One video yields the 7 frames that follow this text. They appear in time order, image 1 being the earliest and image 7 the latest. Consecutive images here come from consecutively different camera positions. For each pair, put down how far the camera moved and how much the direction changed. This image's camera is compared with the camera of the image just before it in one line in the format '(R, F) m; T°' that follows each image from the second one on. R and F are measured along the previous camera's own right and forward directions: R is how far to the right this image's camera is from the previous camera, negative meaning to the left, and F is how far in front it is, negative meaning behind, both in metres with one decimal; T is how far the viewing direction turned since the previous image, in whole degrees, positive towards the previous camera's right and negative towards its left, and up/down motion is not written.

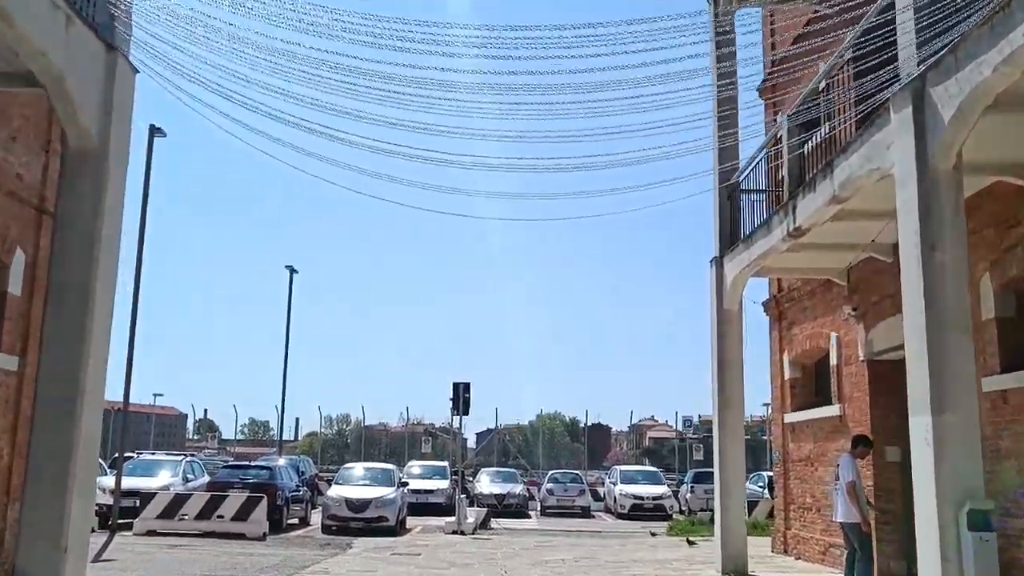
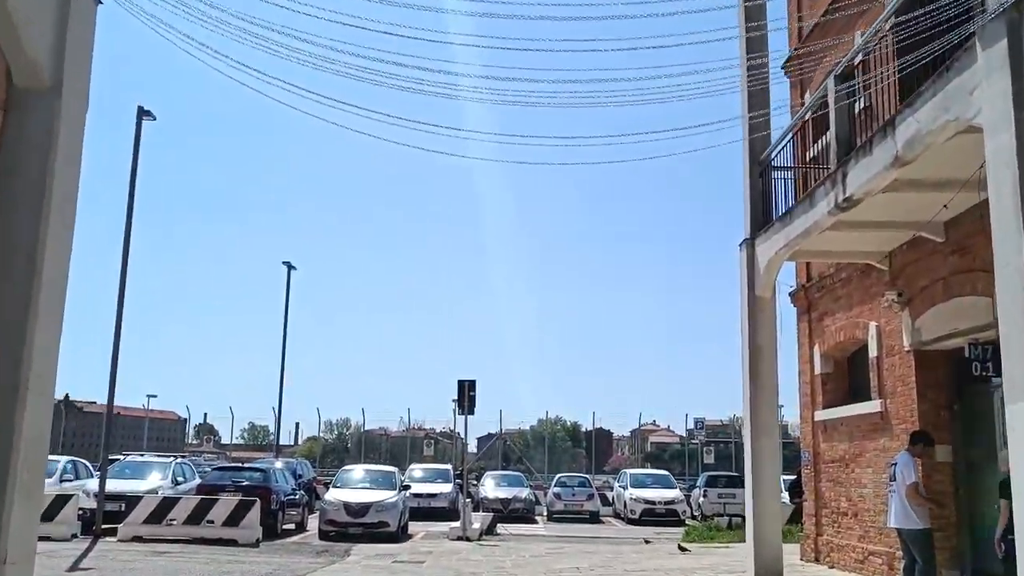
(-0.1, +1.0) m; 0°
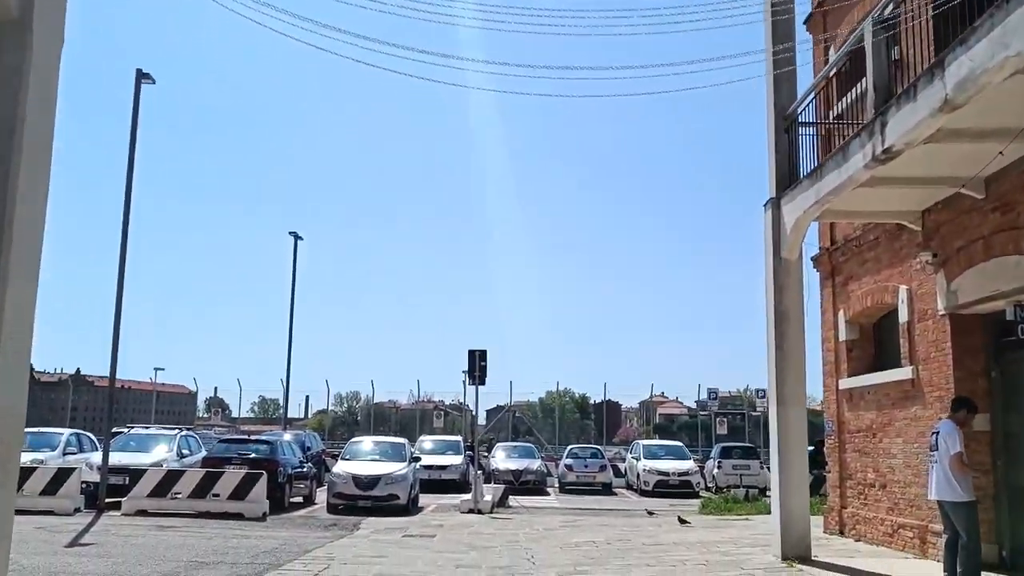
(-0.1, +0.5) m; 0°
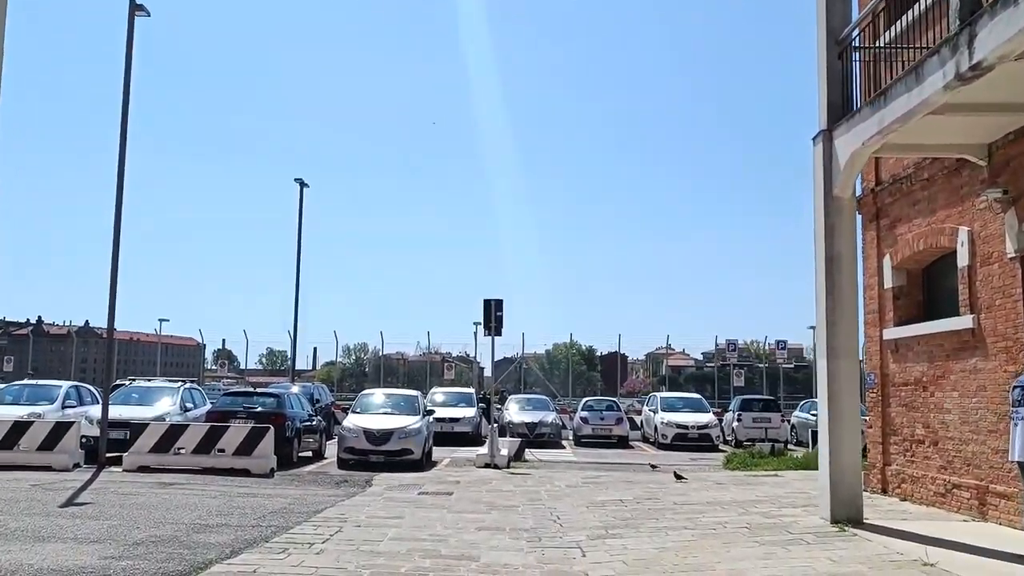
(-0.2, +0.9) m; 0°
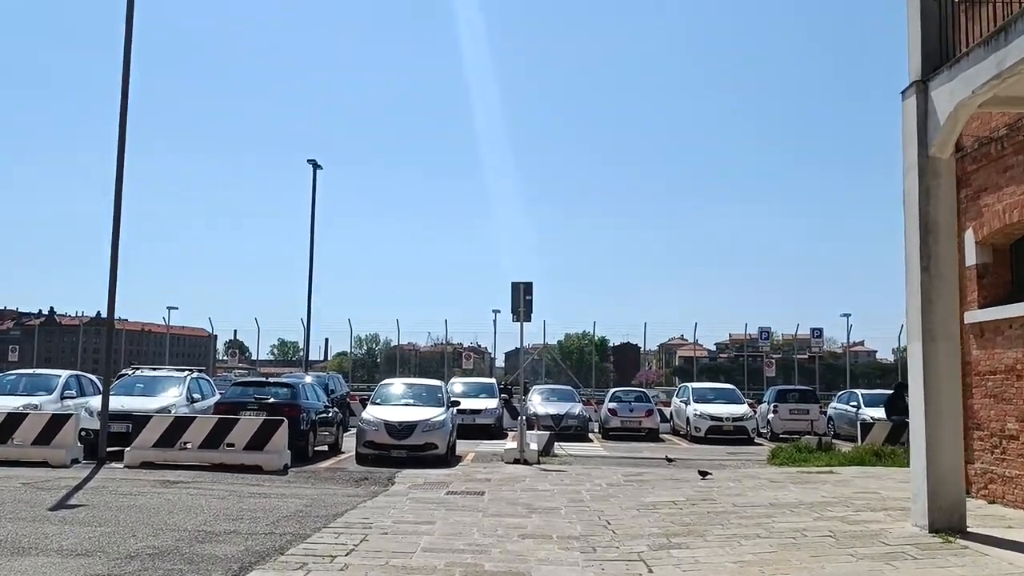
(-0.3, +1.2) m; -1°
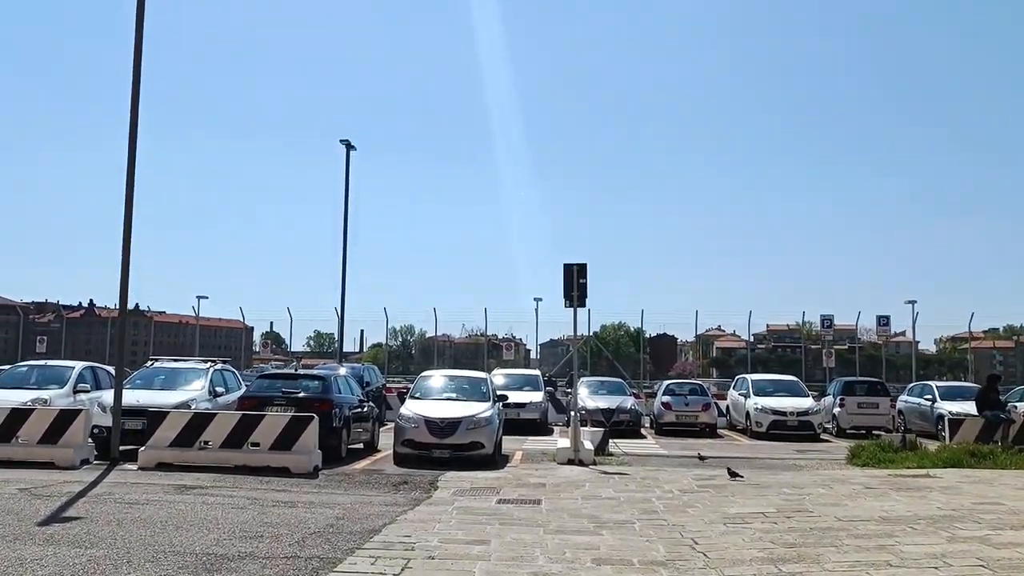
(-0.3, +1.5) m; -2°
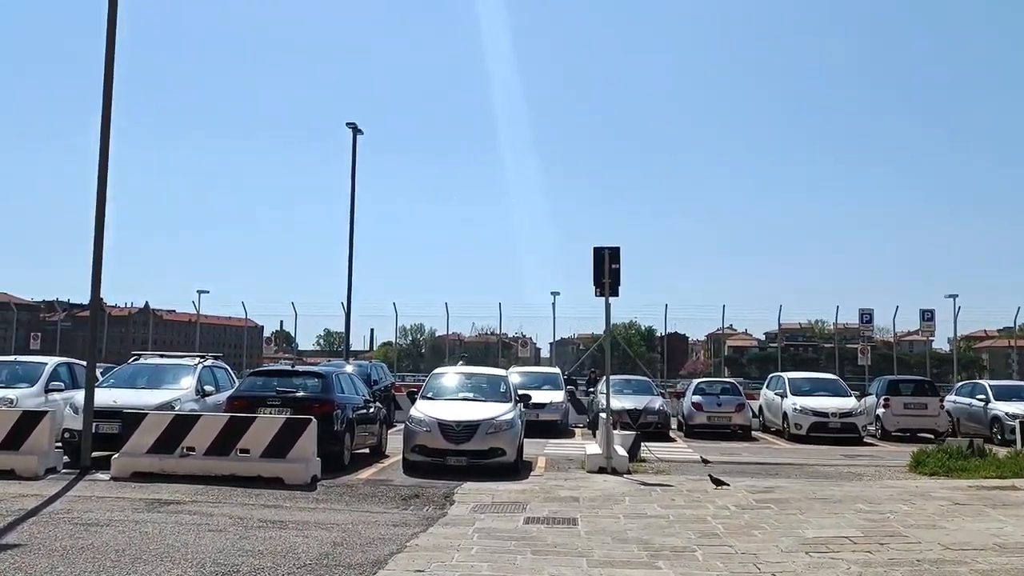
(-0.2, +1.6) m; -1°
